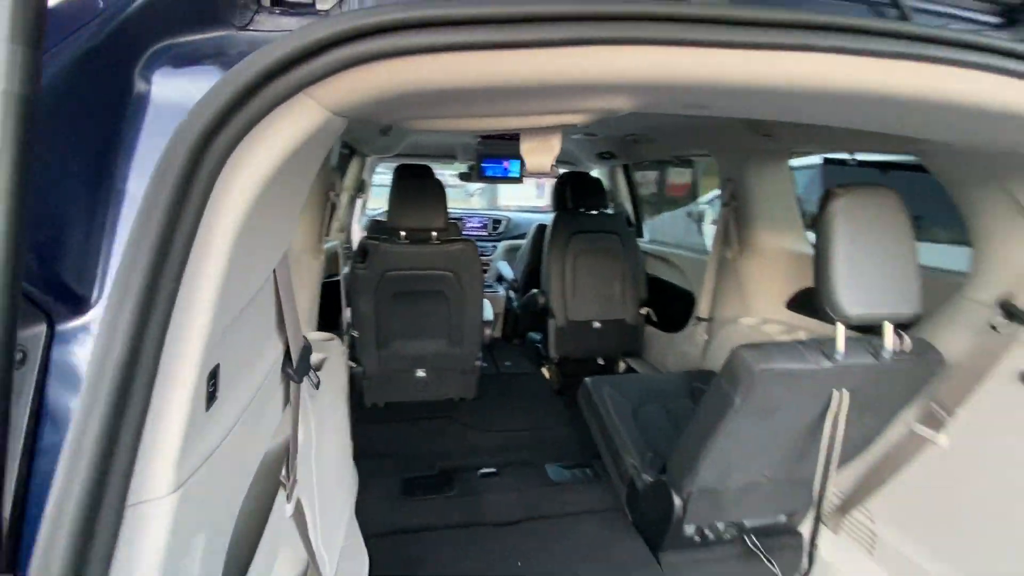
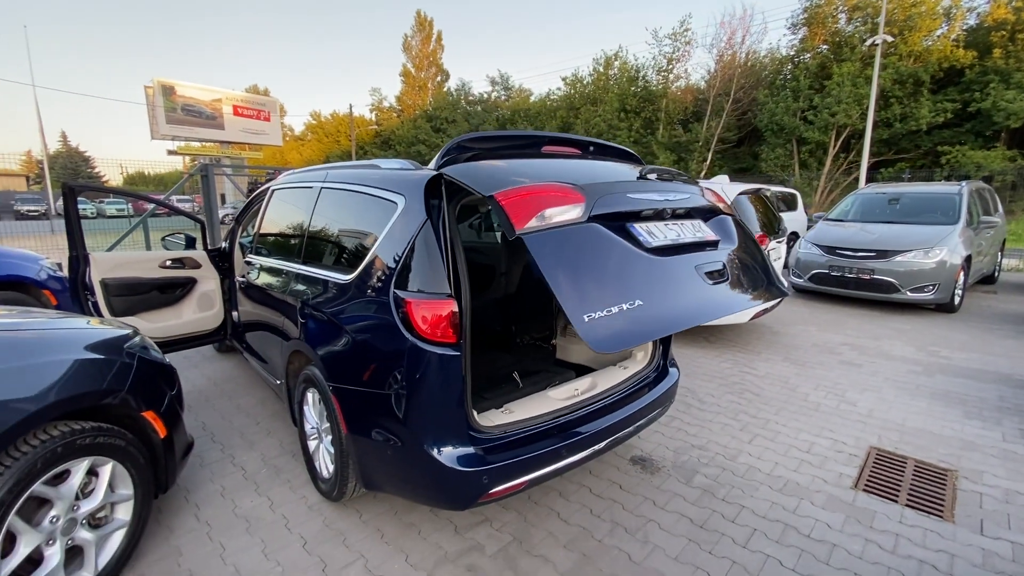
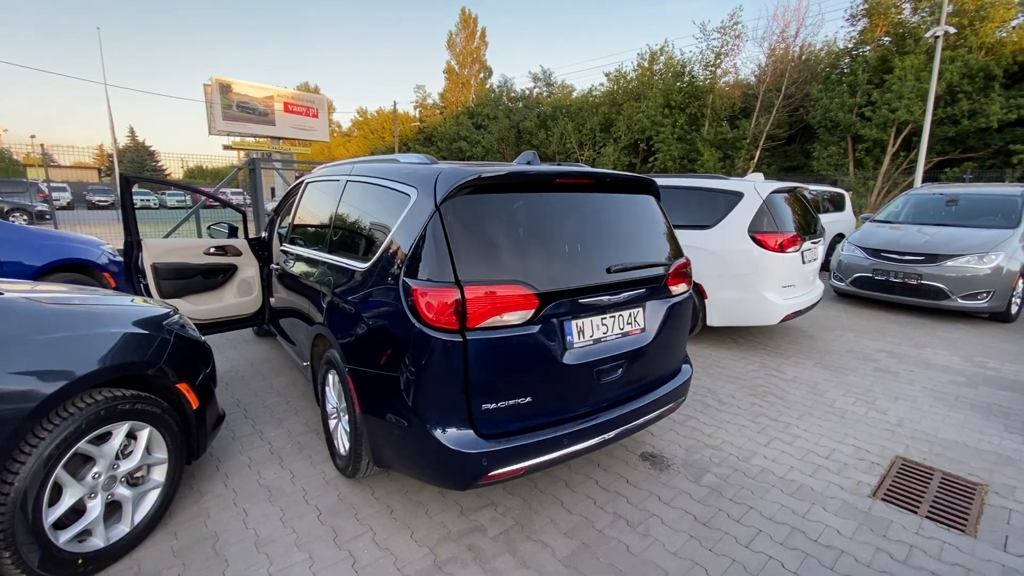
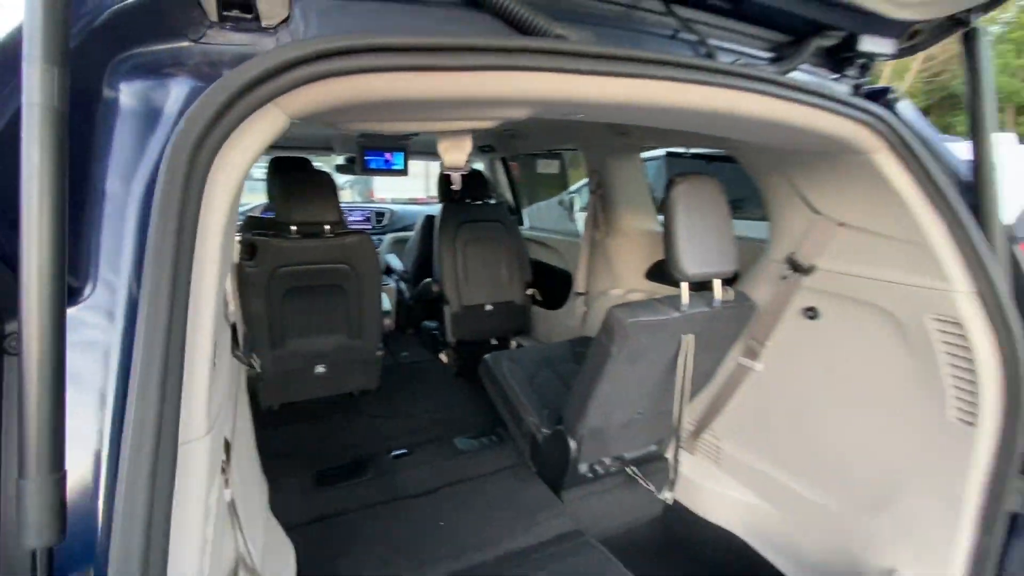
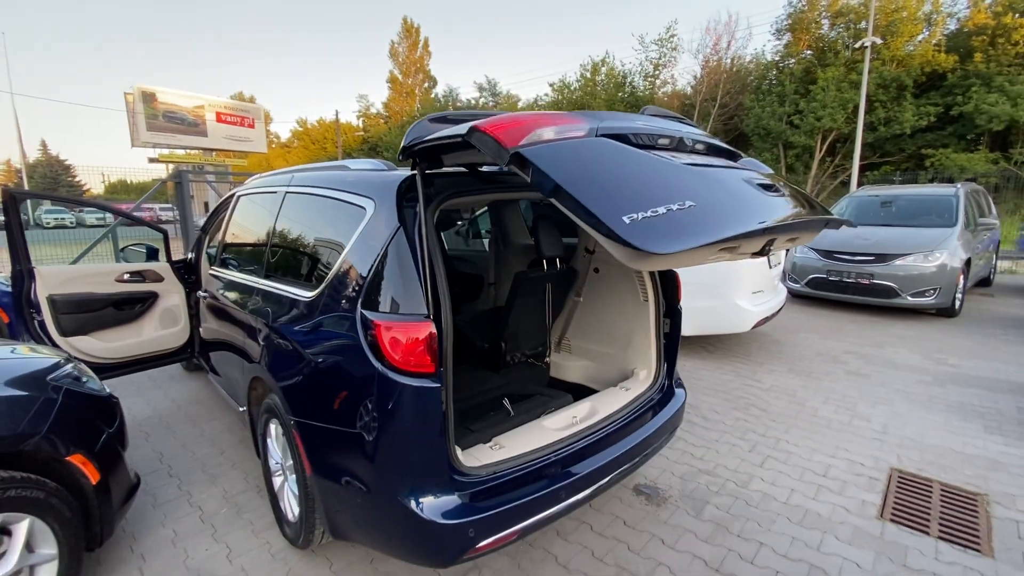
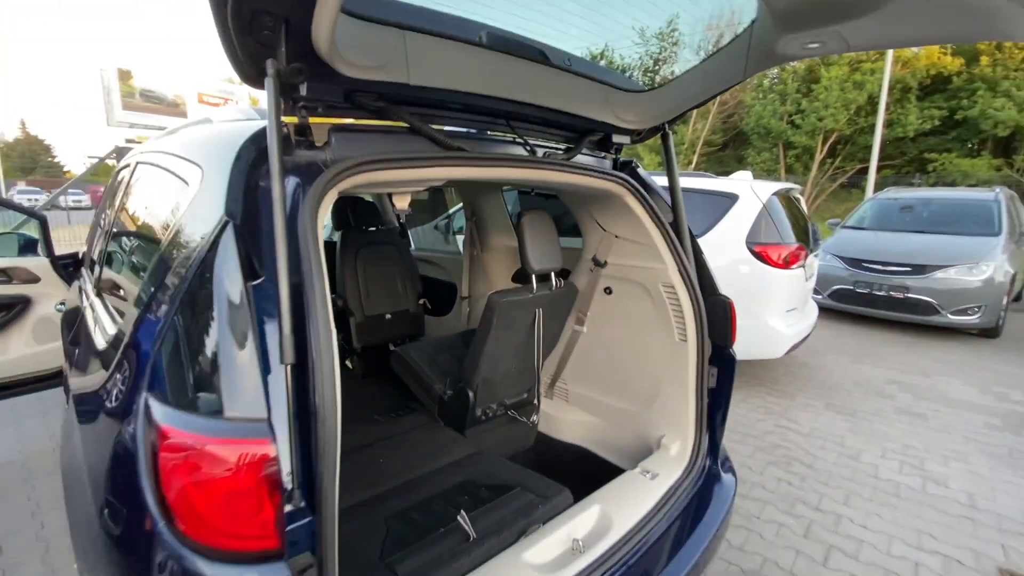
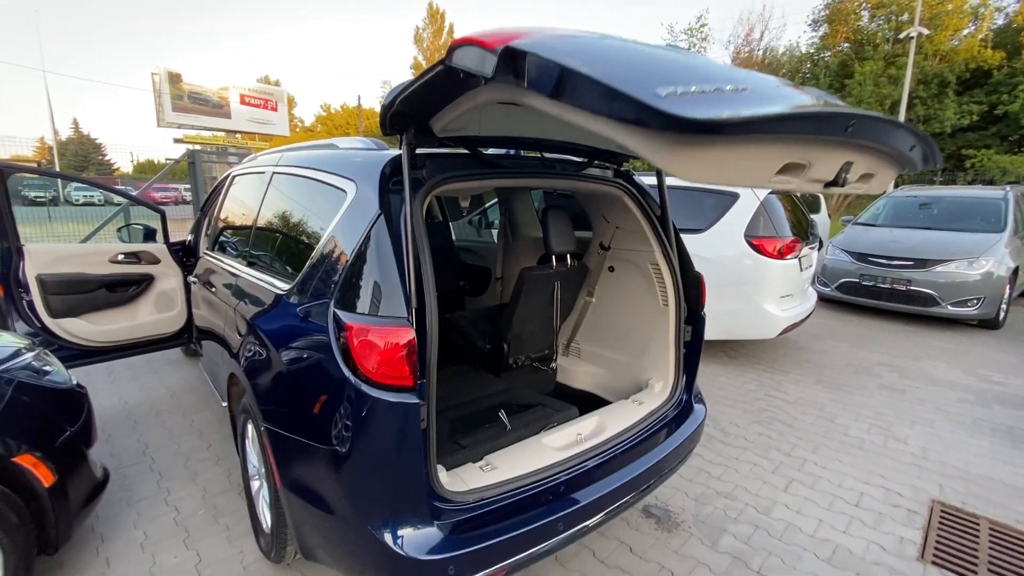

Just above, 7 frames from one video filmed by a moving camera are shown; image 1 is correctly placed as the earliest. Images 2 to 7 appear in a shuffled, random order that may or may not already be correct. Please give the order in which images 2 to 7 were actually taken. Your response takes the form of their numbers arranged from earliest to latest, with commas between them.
4, 6, 7, 5, 2, 3
